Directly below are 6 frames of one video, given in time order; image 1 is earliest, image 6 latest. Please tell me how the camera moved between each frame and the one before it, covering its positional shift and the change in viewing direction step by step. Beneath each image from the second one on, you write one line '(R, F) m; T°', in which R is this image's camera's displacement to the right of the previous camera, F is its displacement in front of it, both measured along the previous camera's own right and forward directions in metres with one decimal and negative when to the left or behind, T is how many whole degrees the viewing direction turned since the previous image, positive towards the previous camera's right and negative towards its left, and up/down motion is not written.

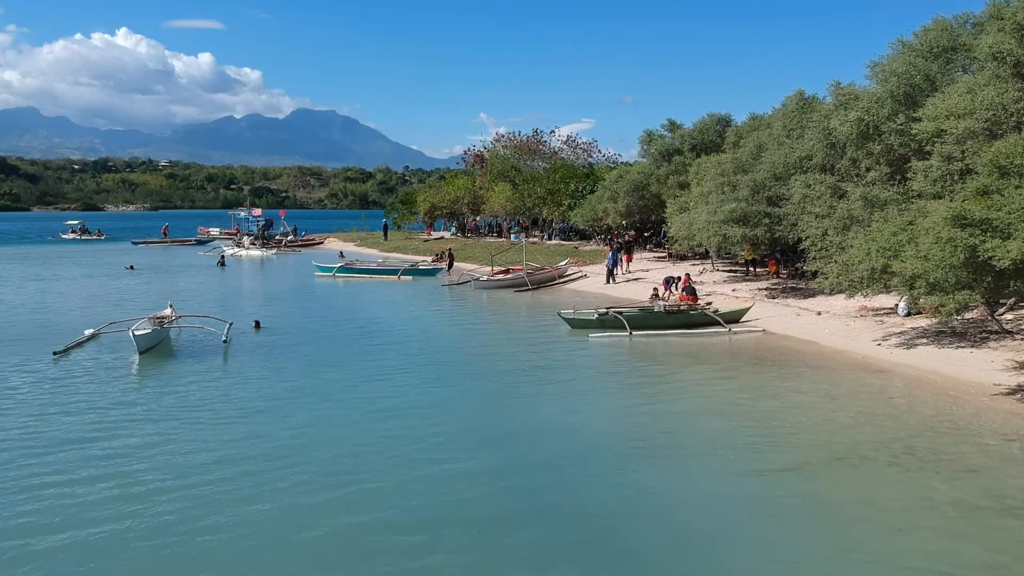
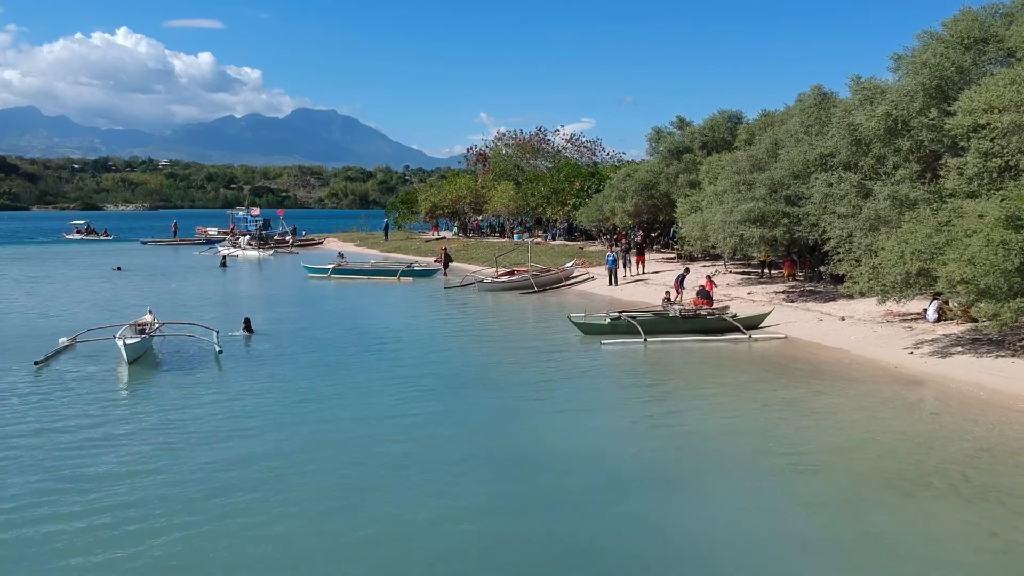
(-0.3, +1.3) m; 0°
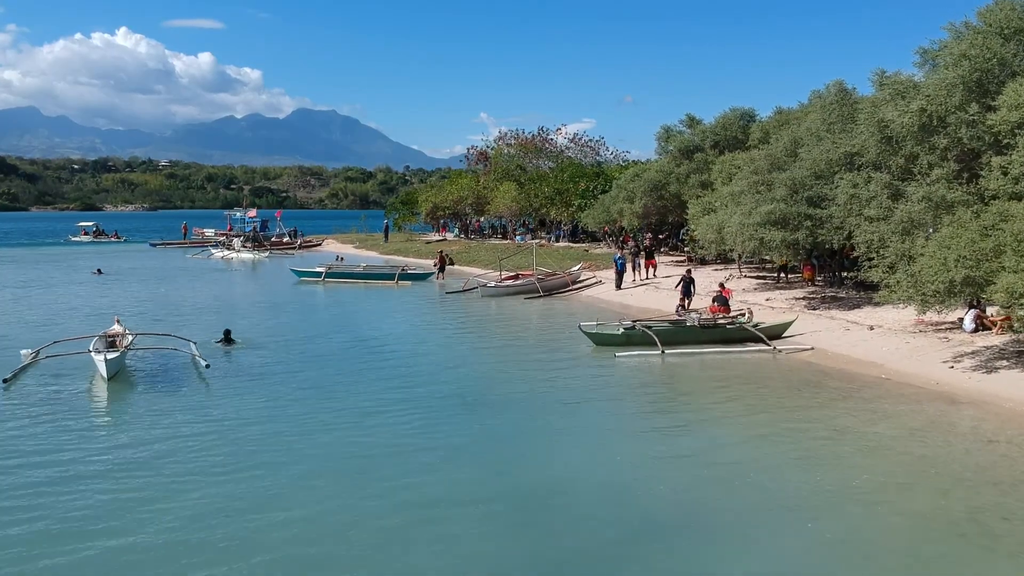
(-0.2, +1.6) m; 0°
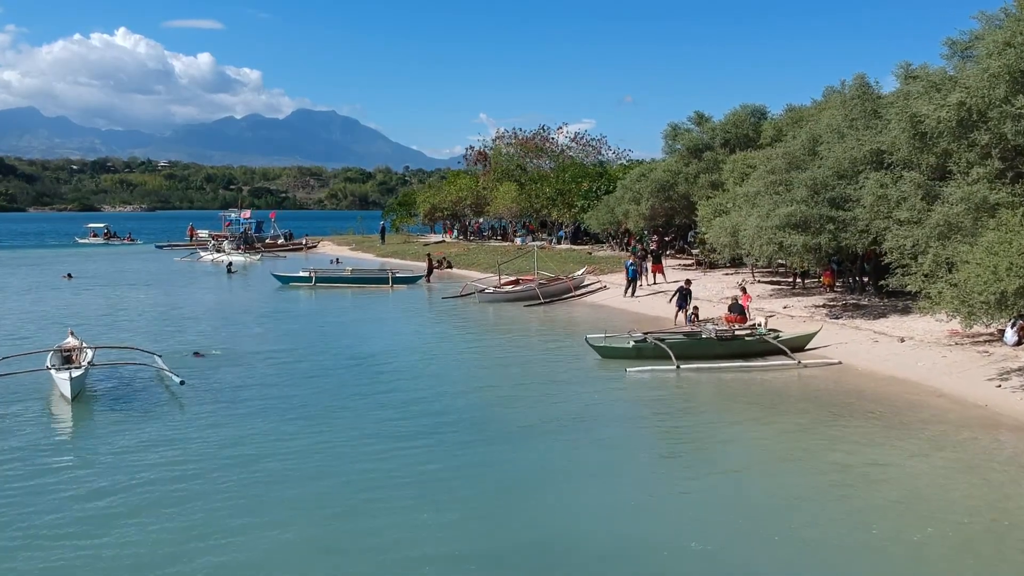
(0.0, +1.9) m; 0°
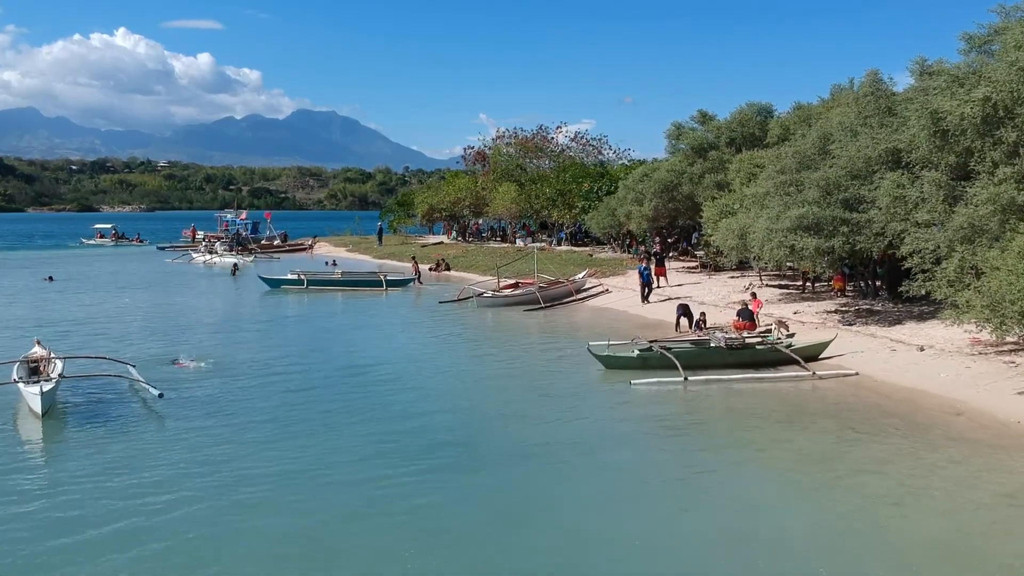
(0.0, +1.2) m; 0°
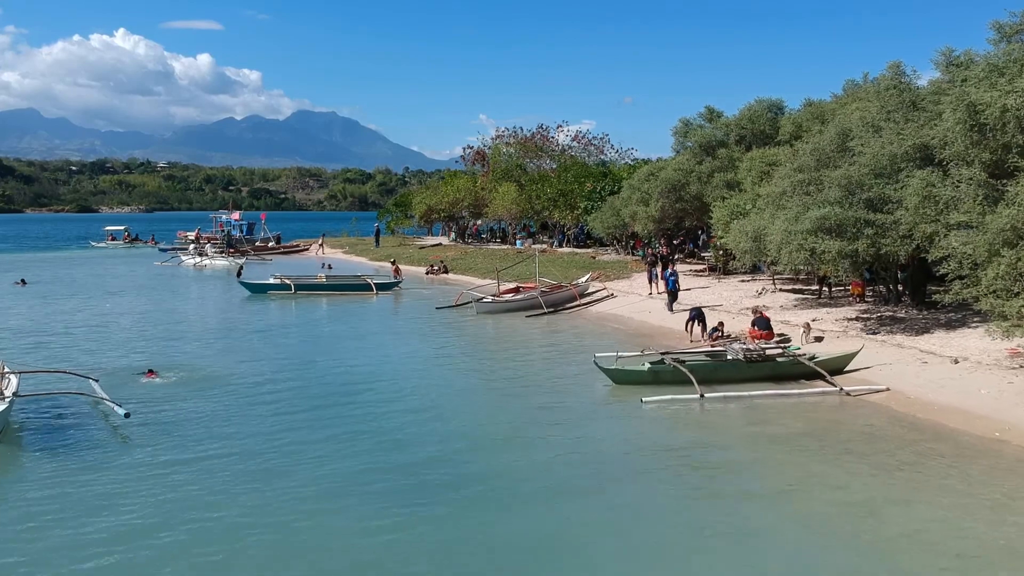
(0.0, +1.7) m; 0°
